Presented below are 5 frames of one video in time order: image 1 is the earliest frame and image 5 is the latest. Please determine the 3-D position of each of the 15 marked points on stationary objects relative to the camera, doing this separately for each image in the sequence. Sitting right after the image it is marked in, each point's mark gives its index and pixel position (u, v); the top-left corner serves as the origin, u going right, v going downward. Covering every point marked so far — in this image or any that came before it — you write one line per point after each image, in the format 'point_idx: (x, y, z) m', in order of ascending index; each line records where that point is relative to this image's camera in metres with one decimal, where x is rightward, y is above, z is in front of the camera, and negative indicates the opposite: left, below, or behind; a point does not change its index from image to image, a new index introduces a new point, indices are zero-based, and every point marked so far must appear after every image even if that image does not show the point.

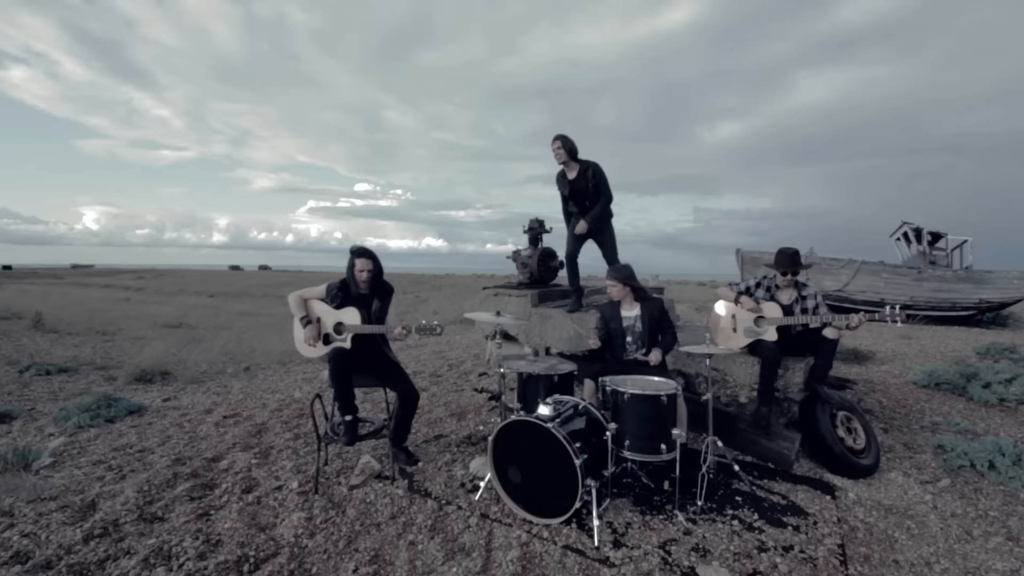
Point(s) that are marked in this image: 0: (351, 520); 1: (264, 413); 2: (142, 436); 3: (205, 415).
0: (-1.2, -1.7, +3.8) m
1: (-3.7, -1.8, +7.5) m
2: (-4.9, -2.0, +6.8) m
3: (-4.8, -2.0, +7.9) m
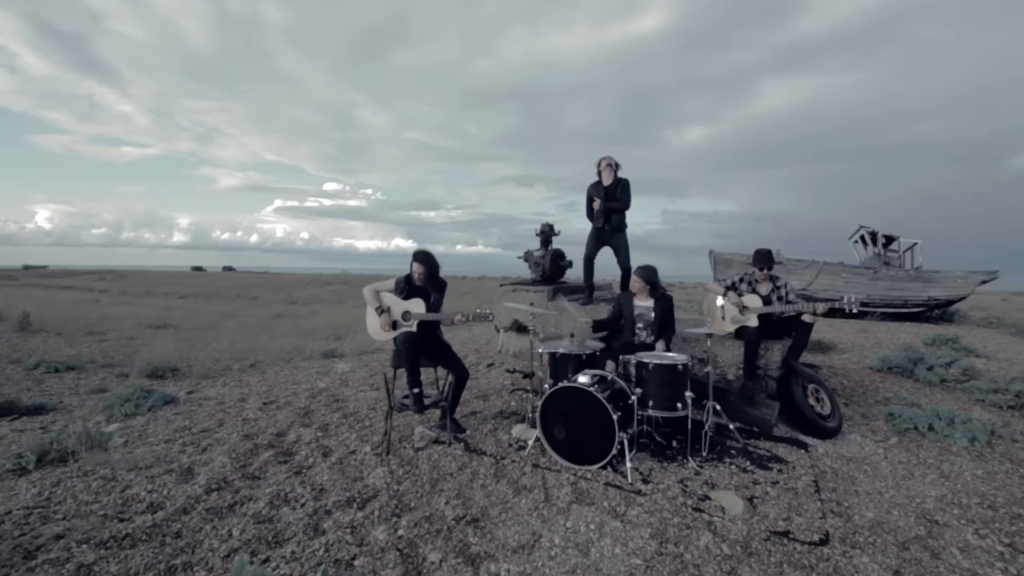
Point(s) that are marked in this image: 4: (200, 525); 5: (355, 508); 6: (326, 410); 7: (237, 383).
0: (-0.8, -1.7, +4.7) m
1: (-3.4, -1.8, +8.2) m
2: (-4.6, -1.9, +7.4) m
3: (-4.6, -1.9, +8.6) m
4: (-2.4, -1.8, +4.0) m
5: (-1.2, -1.7, +4.1) m
6: (-2.6, -1.7, +7.2) m
7: (-5.9, -2.0, +10.9) m
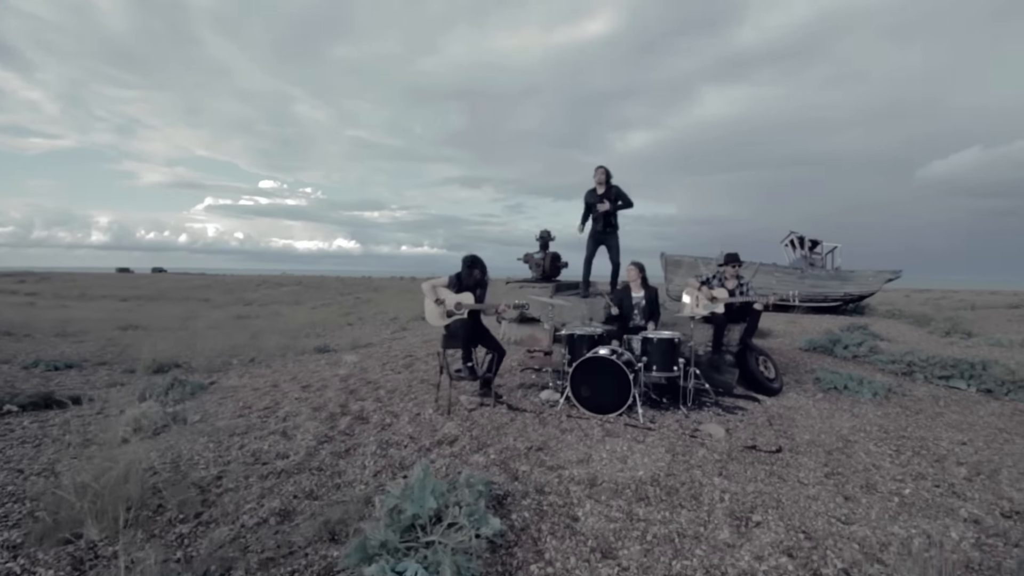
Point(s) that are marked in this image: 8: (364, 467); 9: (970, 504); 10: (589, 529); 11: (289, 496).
0: (-0.3, -1.6, +6.1) m
1: (-3.3, -1.8, +9.3) m
2: (-4.4, -1.9, +8.5) m
3: (-4.5, -1.9, +9.6) m
4: (-1.8, -1.8, +5.3) m
5: (-0.7, -1.7, +5.4) m
6: (-2.4, -1.7, +8.4) m
7: (-6.0, -2.0, +11.8) m
8: (-1.5, -1.8, +5.0) m
9: (+4.0, -1.8, +4.4) m
10: (+0.6, -1.8, +3.9) m
11: (-2.0, -1.9, +4.6) m
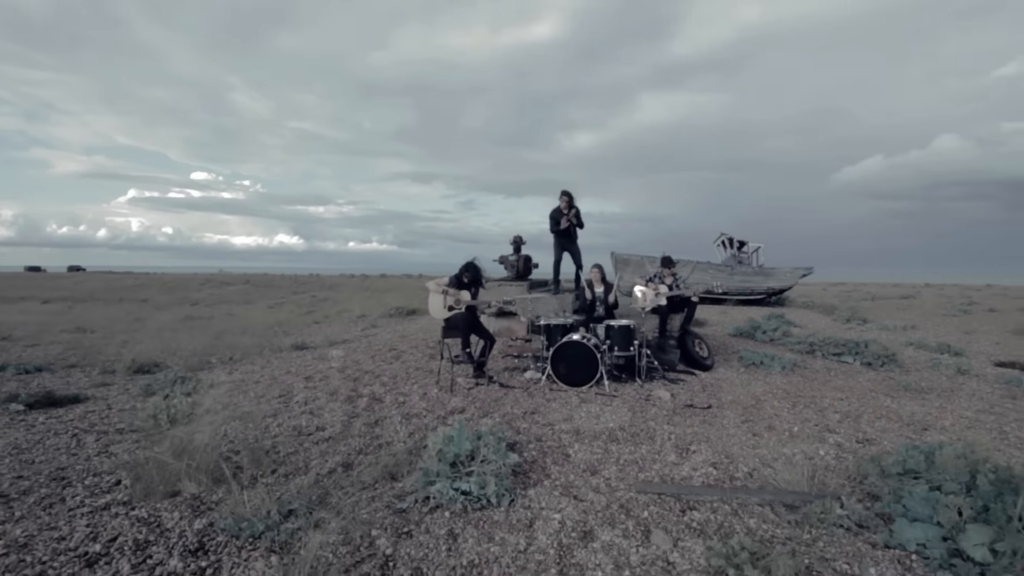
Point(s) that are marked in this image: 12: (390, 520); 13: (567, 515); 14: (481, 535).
0: (-0.4, -1.6, +7.6) m
1: (-3.7, -1.8, +10.4) m
2: (-4.7, -1.9, +9.5) m
3: (-4.9, -1.9, +10.6) m
4: (-1.8, -1.8, +6.6) m
5: (-0.7, -1.7, +6.9) m
6: (-2.7, -1.7, +9.6) m
7: (-6.6, -2.0, +12.6) m
8: (-1.4, -1.8, +6.4) m
9: (+4.0, -1.8, +6.3) m
10: (+0.7, -1.8, +5.4) m
11: (-1.9, -1.9, +5.9) m
12: (-1.1, -2.0, +4.5) m
13: (+0.5, -1.9, +4.4) m
14: (-0.2, -2.0, +4.2) m
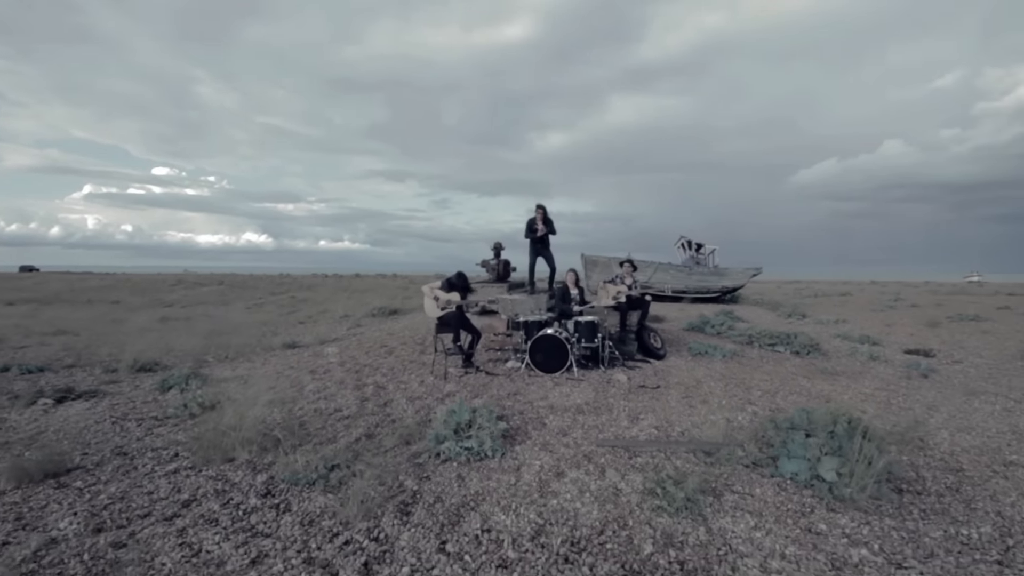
0: (-0.7, -1.7, +9.0) m
1: (-4.1, -1.8, +11.7) m
2: (-5.1, -2.0, +10.7) m
3: (-5.3, -2.0, +11.8) m
4: (-2.1, -1.9, +8.0) m
5: (-0.9, -1.7, +8.3) m
6: (-3.1, -1.7, +11.0) m
7: (-7.2, -2.1, +13.7) m
8: (-1.6, -1.9, +7.8) m
9: (+3.8, -1.8, +8.0) m
10: (+0.6, -1.9, +6.9) m
11: (-2.1, -2.0, +7.3) m
12: (-1.2, -2.1, +5.9) m
13: (+0.4, -2.0, +5.9) m
14: (-0.3, -2.1, +5.7) m
